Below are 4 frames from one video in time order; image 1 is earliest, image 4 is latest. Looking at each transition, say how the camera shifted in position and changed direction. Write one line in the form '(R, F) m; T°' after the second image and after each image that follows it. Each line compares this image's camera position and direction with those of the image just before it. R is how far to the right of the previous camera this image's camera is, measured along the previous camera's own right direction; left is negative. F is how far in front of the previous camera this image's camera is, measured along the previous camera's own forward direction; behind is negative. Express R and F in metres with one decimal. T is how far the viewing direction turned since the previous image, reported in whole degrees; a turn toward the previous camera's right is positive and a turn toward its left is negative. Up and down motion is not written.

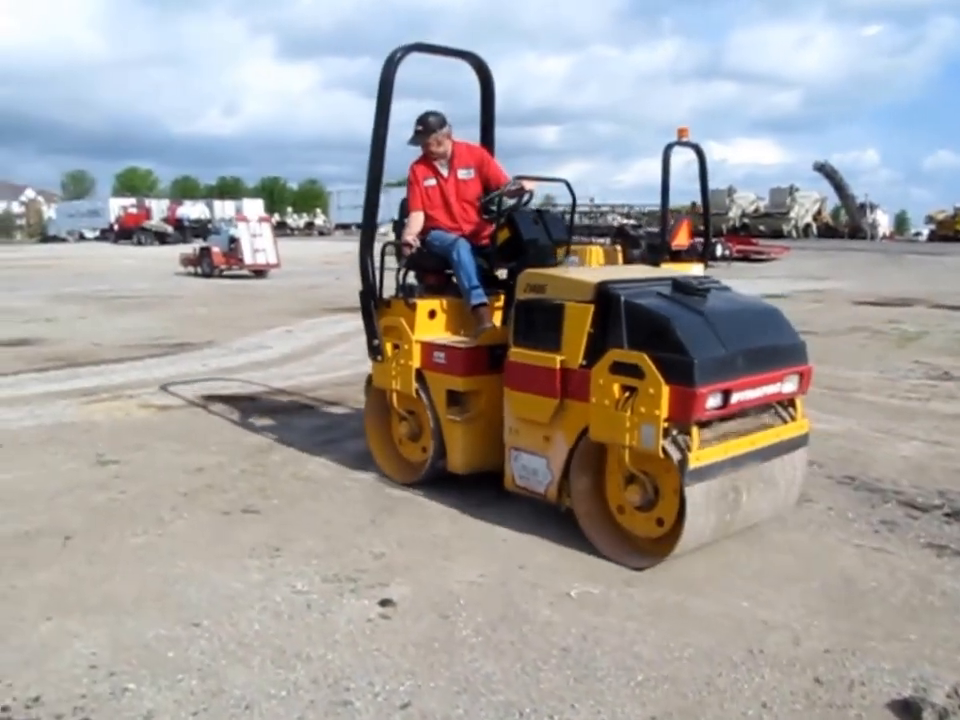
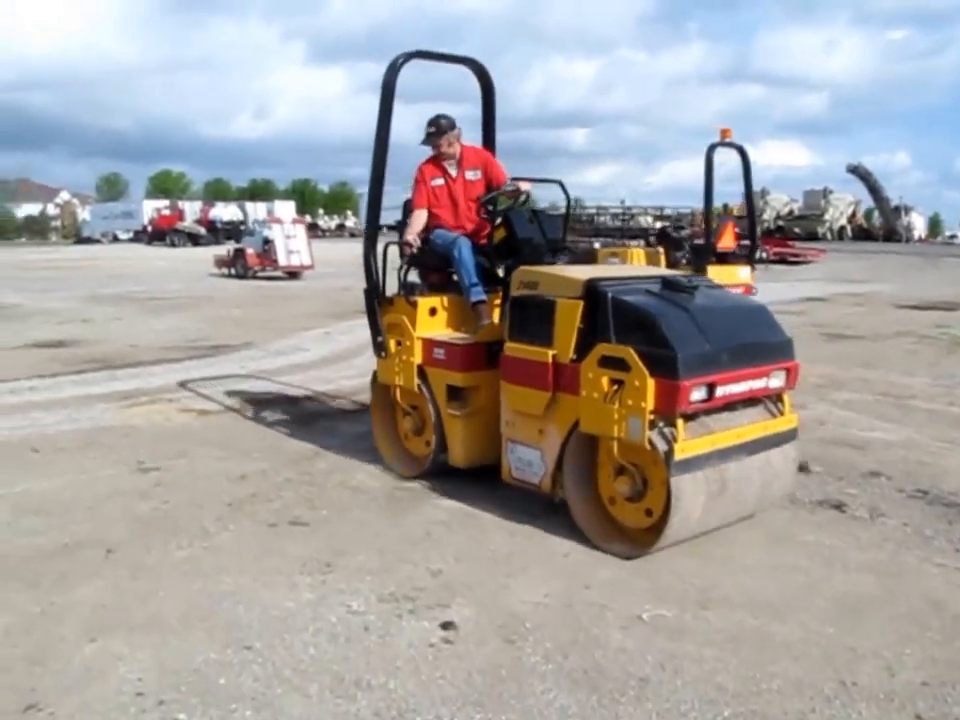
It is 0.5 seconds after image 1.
(-0.2, +0.3) m; -2°
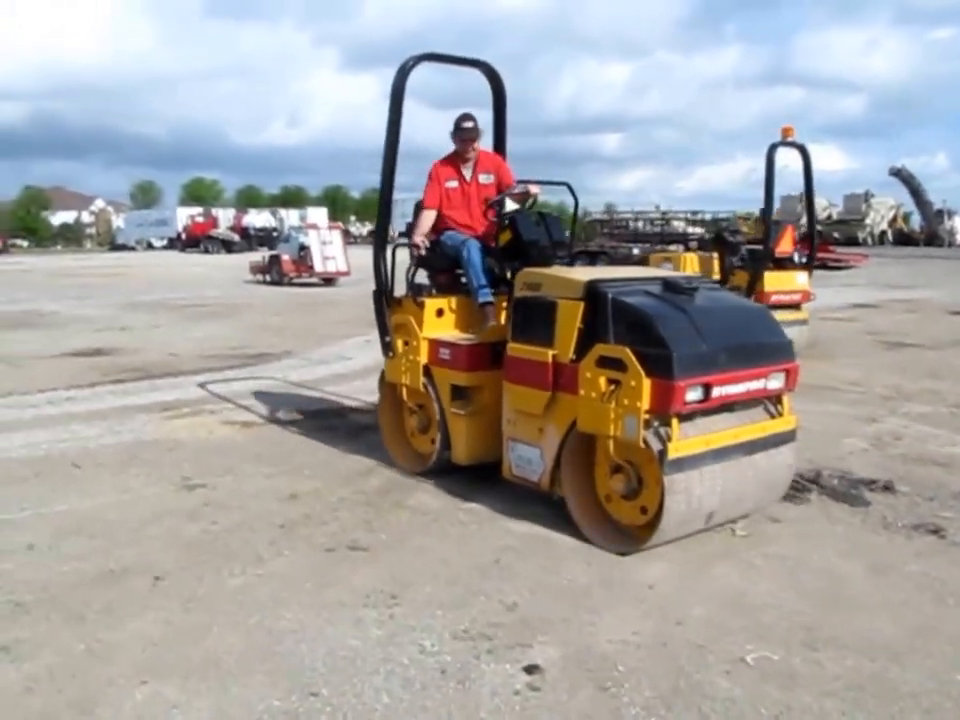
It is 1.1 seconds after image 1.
(-0.3, +0.5) m; -2°
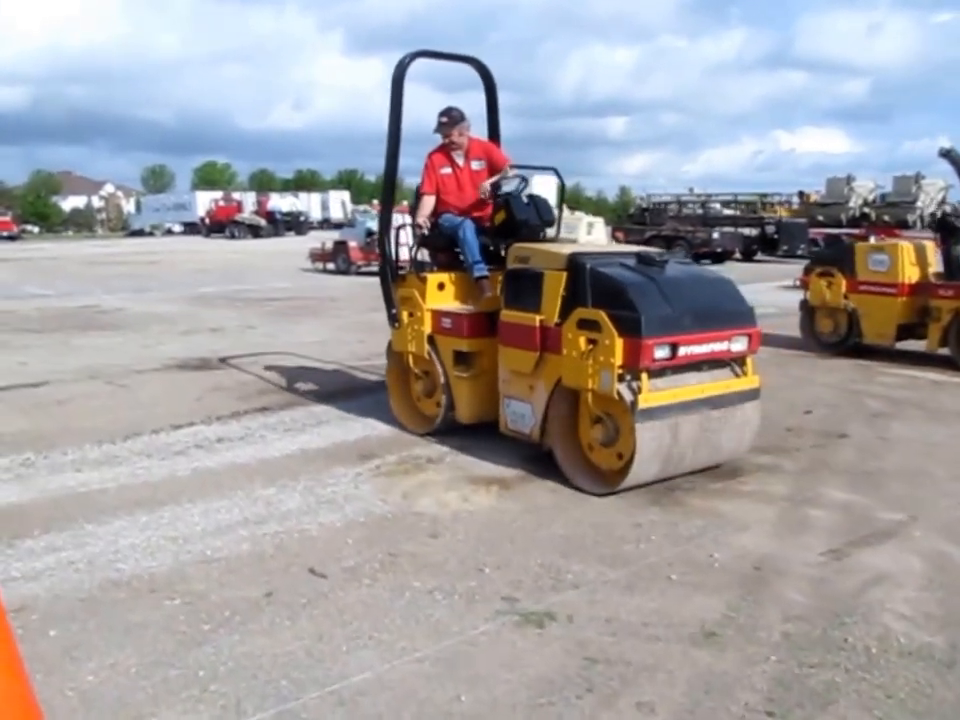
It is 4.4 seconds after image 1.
(-2.5, +2.7) m; +1°
